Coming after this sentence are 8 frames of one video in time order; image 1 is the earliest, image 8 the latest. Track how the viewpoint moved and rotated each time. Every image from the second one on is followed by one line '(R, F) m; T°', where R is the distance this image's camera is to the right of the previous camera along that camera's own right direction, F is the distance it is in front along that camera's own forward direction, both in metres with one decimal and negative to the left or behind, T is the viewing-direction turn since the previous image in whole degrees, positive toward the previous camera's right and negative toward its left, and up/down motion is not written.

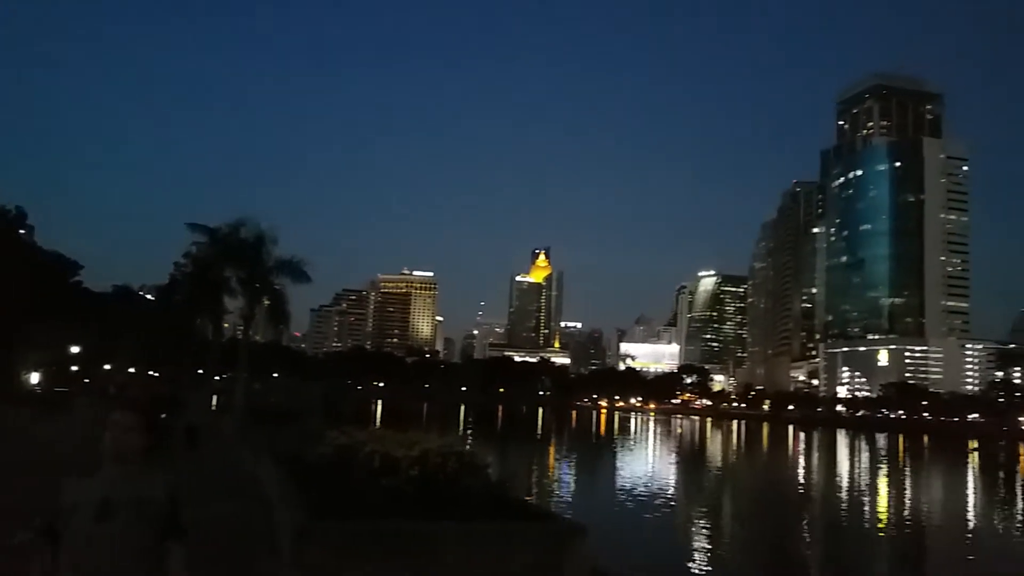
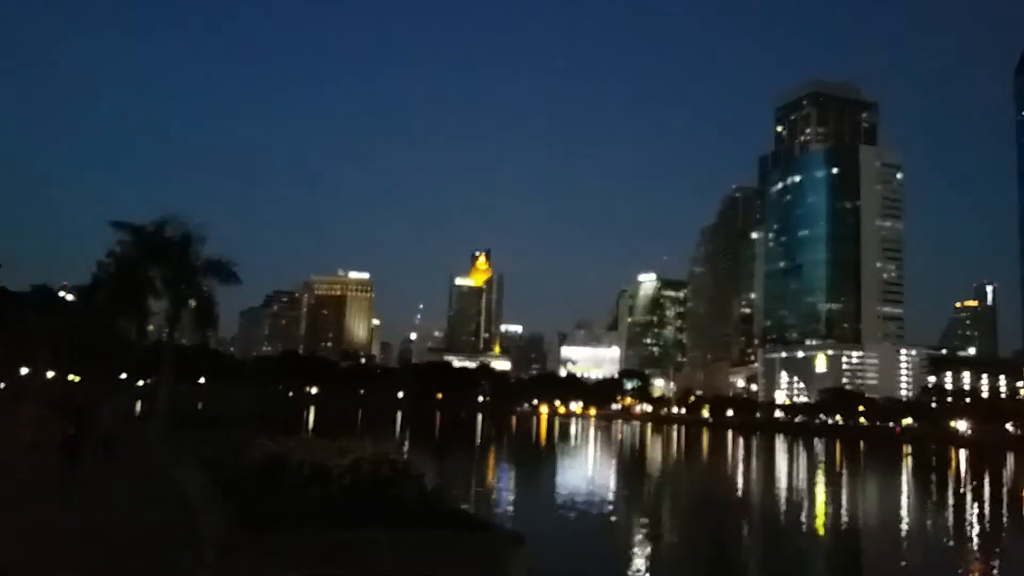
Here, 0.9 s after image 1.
(-0.3, +1.7) m; +4°
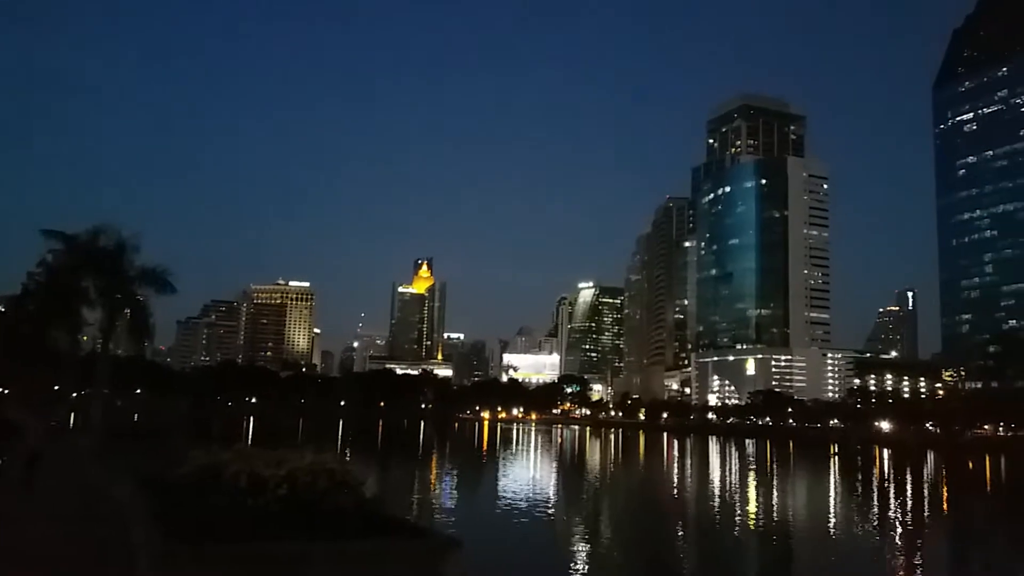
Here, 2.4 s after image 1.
(-0.7, -1.0) m; +4°
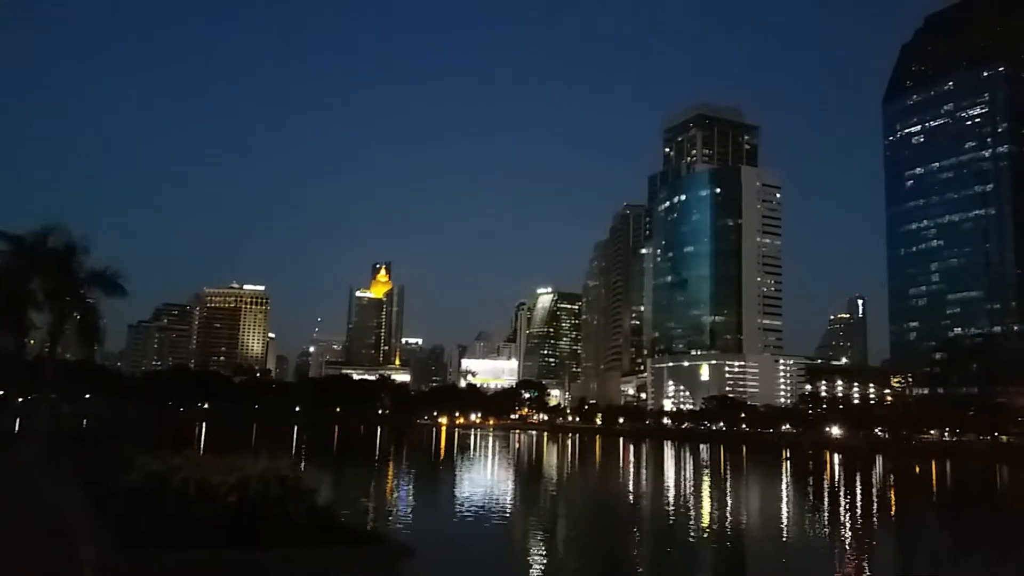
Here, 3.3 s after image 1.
(-0.6, 0.0) m; +3°
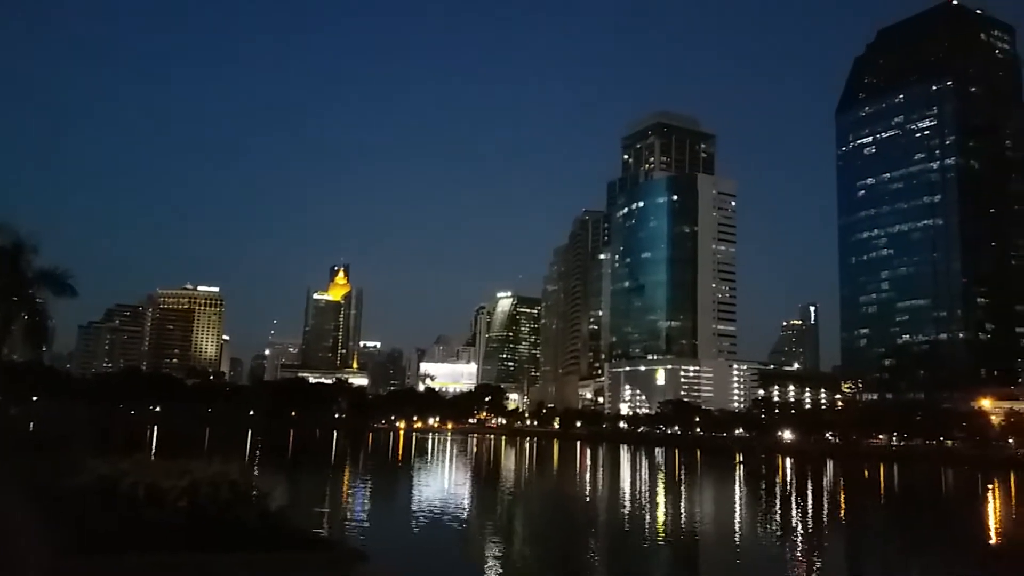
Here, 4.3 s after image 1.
(-0.6, 0.0) m; +3°
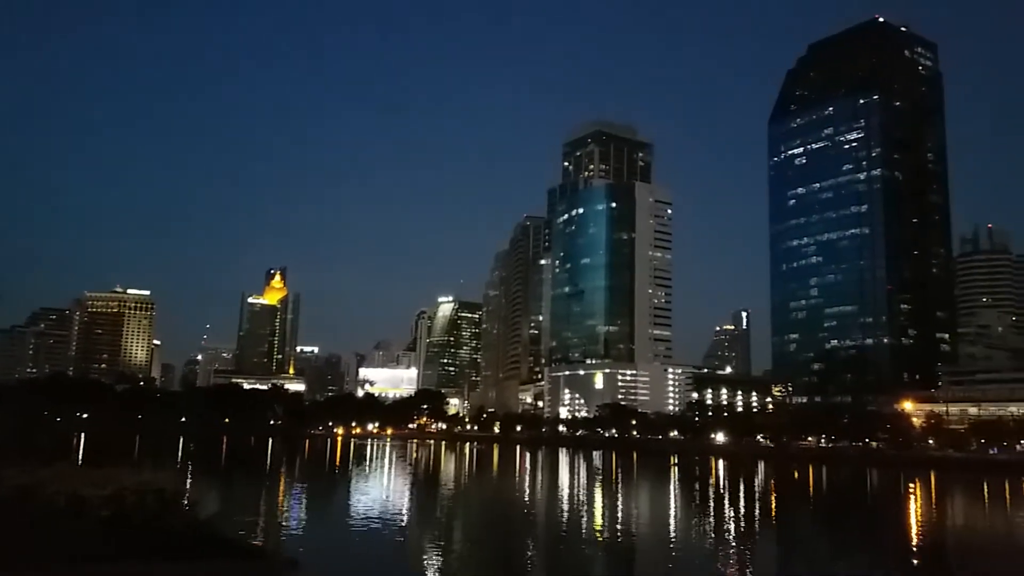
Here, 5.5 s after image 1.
(-1.0, 0.0) m; +5°
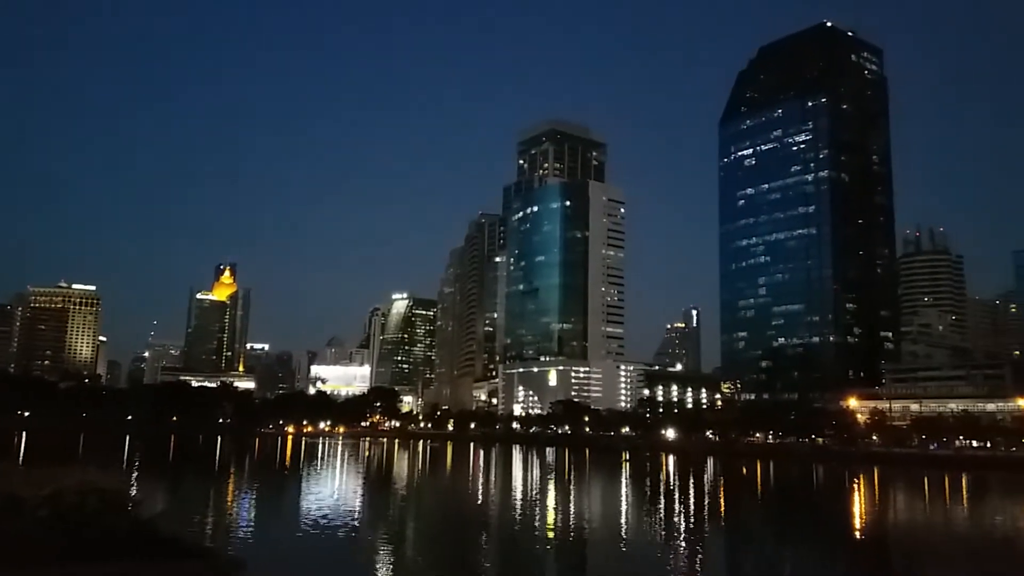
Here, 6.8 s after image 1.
(-0.5, 0.0) m; +3°
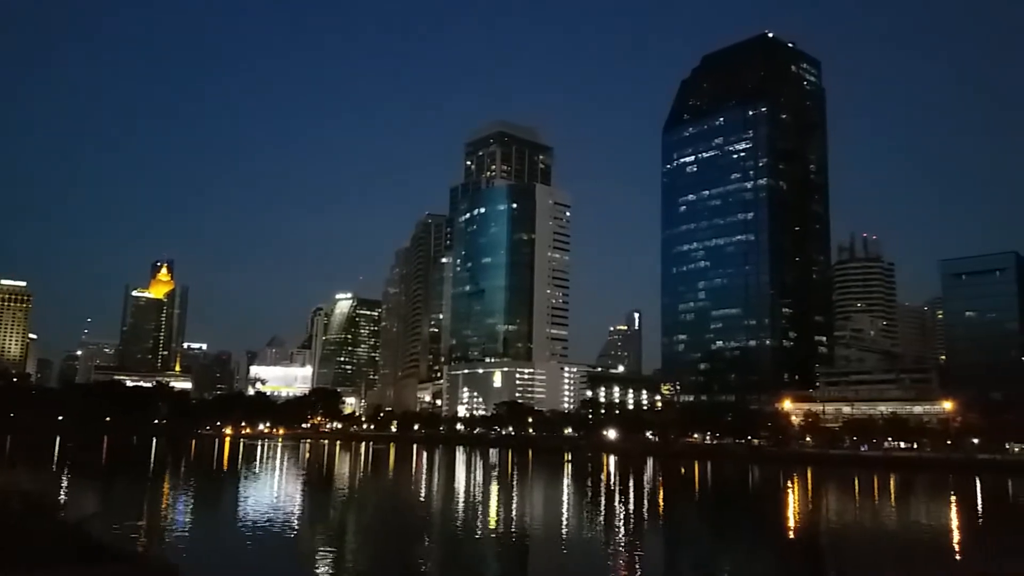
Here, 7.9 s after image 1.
(-0.8, 0.0) m; +4°
